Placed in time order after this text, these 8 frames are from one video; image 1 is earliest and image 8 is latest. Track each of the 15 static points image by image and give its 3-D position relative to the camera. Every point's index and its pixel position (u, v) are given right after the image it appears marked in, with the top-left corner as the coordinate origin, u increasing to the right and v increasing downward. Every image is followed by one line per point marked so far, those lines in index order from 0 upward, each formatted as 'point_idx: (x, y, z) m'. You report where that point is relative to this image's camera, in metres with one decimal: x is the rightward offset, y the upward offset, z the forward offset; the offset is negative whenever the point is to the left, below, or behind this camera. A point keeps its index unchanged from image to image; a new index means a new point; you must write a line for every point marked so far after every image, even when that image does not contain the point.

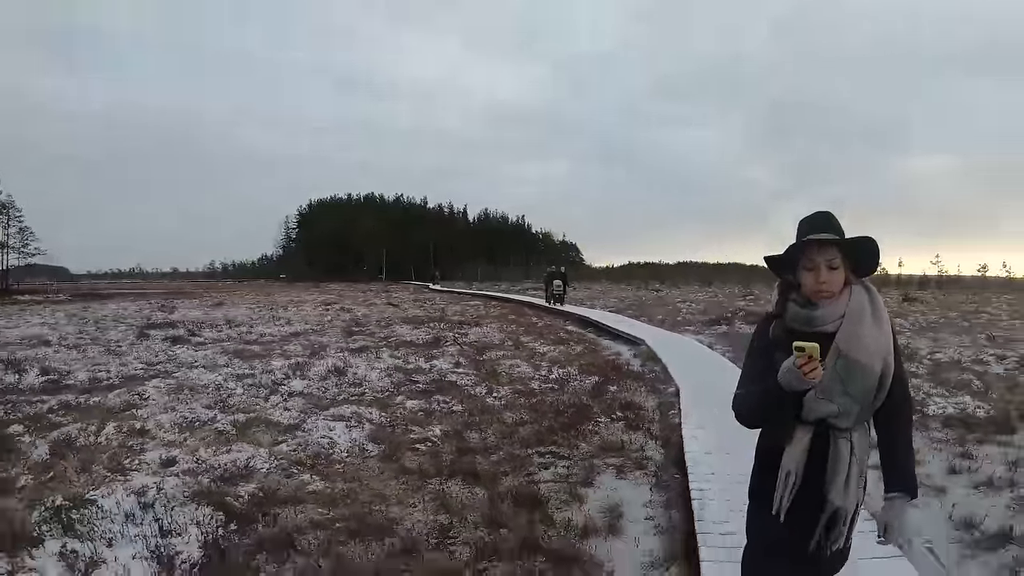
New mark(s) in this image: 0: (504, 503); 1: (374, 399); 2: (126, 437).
0: (-0.2, -1.5, +4.2) m
1: (-2.0, -1.4, +7.9) m
2: (-3.8, -1.6, +6.3) m
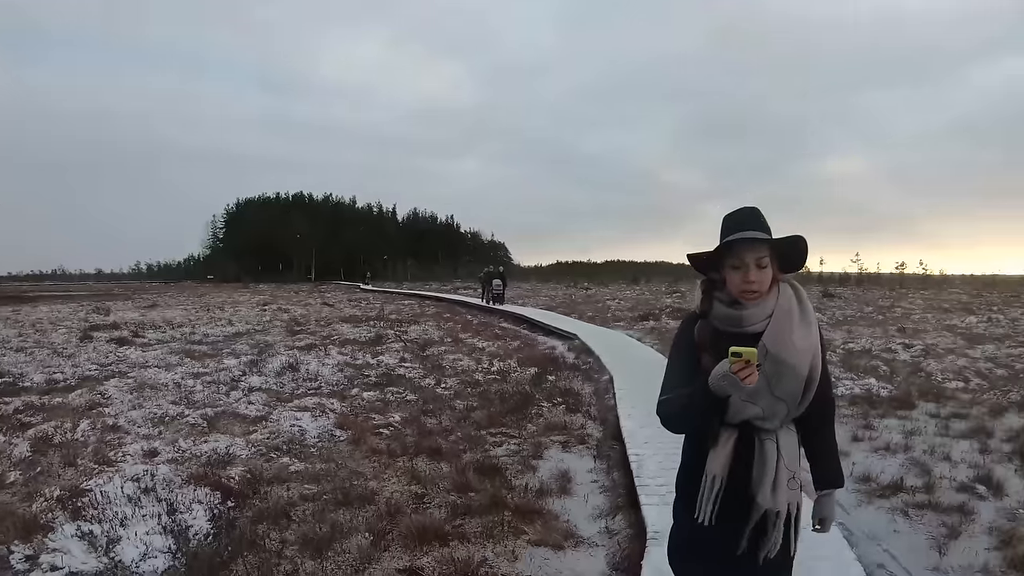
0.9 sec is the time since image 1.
0: (-0.4, -1.5, +4.8) m
1: (-2.6, -1.4, +8.3) m
2: (-4.3, -1.6, +6.5) m
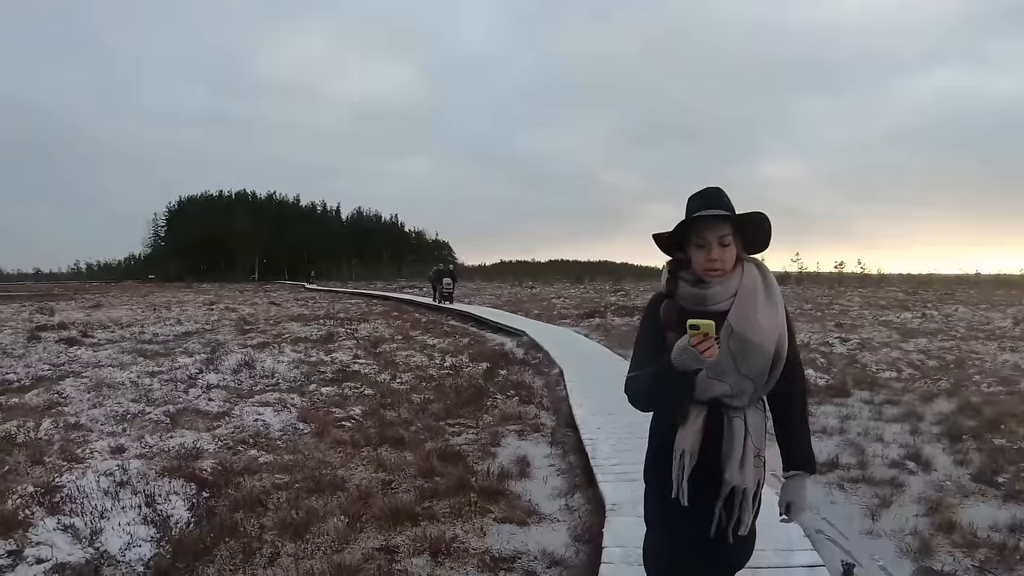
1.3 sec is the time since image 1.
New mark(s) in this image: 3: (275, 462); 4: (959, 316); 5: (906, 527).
0: (-0.7, -1.4, +5.0) m
1: (-3.2, -1.4, +8.3) m
2: (-4.7, -1.6, +6.5) m
3: (-2.0, -1.5, +5.1) m
4: (+15.0, -0.9, +20.0) m
5: (+2.7, -1.6, +4.0) m
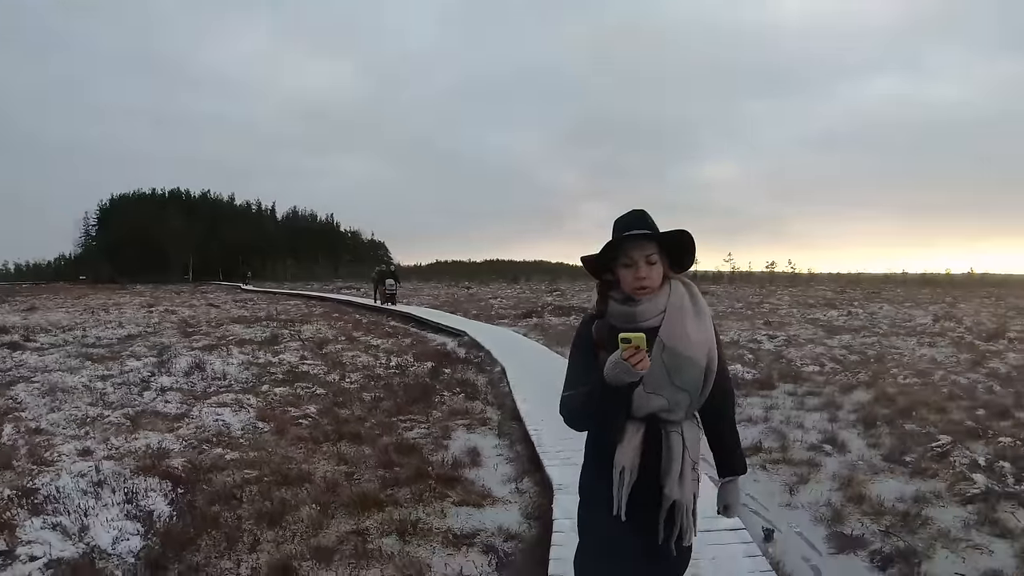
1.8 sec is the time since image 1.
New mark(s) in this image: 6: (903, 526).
0: (-1.1, -1.5, +5.3) m
1: (-3.8, -1.4, +8.4) m
2: (-5.2, -1.6, +6.4) m
3: (-2.4, -1.5, +5.3) m
4: (+13.4, -0.9, +21.5) m
5: (+2.4, -1.6, +4.5) m
6: (+2.7, -1.6, +4.0) m
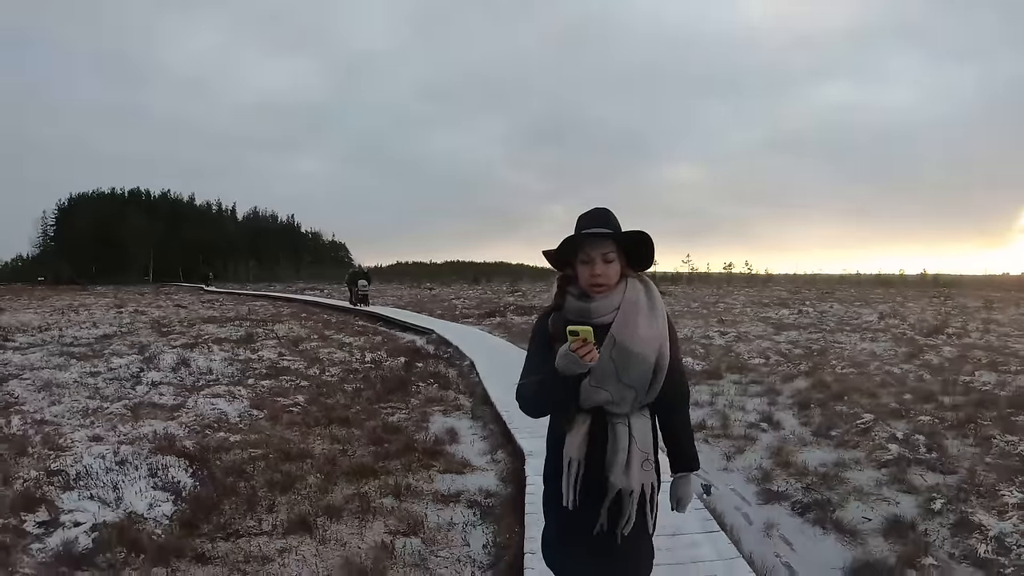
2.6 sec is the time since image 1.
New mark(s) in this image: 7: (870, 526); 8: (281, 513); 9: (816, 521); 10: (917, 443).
0: (-1.3, -1.4, +5.9) m
1: (-4.2, -1.4, +8.9) m
2: (-5.4, -1.6, +6.8) m
3: (-2.6, -1.5, +5.8) m
4: (+12.3, -0.9, +22.8) m
5: (+2.2, -1.6, +5.3) m
6: (+2.5, -1.6, +4.8) m
7: (+2.5, -1.6, +4.0) m
8: (-1.6, -1.6, +4.2) m
9: (+2.1, -1.6, +4.1) m
10: (+4.1, -1.6, +5.9) m
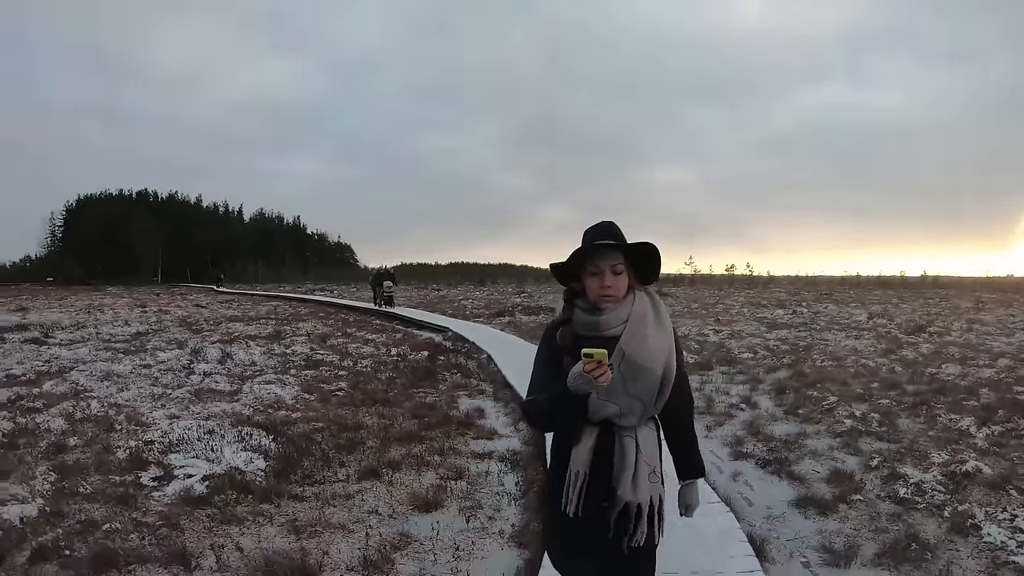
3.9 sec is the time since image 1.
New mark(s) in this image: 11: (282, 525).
0: (-1.1, -1.4, +7.0) m
1: (-4.0, -1.4, +9.9) m
2: (-5.3, -1.6, +7.9) m
3: (-2.4, -1.5, +6.9) m
4: (+12.5, -1.0, +23.9) m
5: (+2.4, -1.6, +6.4) m
6: (+2.7, -1.6, +5.9) m
7: (+2.6, -1.6, +5.1) m
8: (-1.4, -1.6, +5.2) m
9: (+2.3, -1.6, +5.2) m
10: (+4.3, -1.6, +7.0) m
11: (-1.7, -1.7, +4.3) m
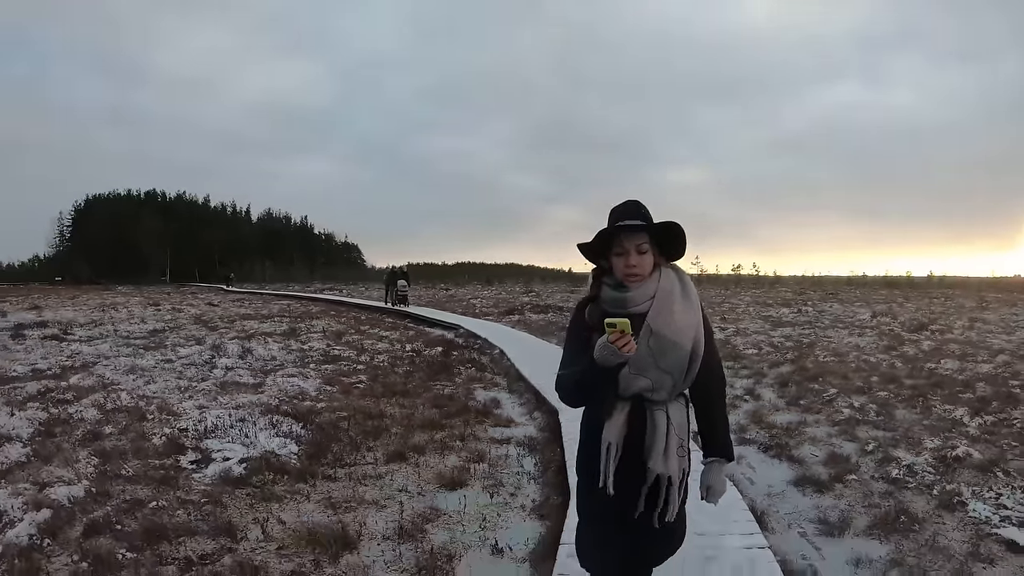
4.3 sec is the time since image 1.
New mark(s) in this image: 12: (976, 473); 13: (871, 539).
0: (-0.9, -1.4, +7.3) m
1: (-3.8, -1.3, +10.3) m
2: (-5.1, -1.5, +8.3) m
3: (-2.2, -1.4, +7.2) m
4: (+12.8, -0.9, +24.1) m
5: (+2.6, -1.5, +6.7) m
6: (+2.9, -1.5, +6.2) m
7: (+2.8, -1.6, +5.4) m
8: (-1.3, -1.5, +5.6) m
9: (+2.4, -1.6, +5.5) m
10: (+4.4, -1.5, +7.3) m
11: (-1.5, -1.7, +4.7) m
12: (+4.2, -1.7, +5.4) m
13: (+2.4, -1.7, +4.0) m
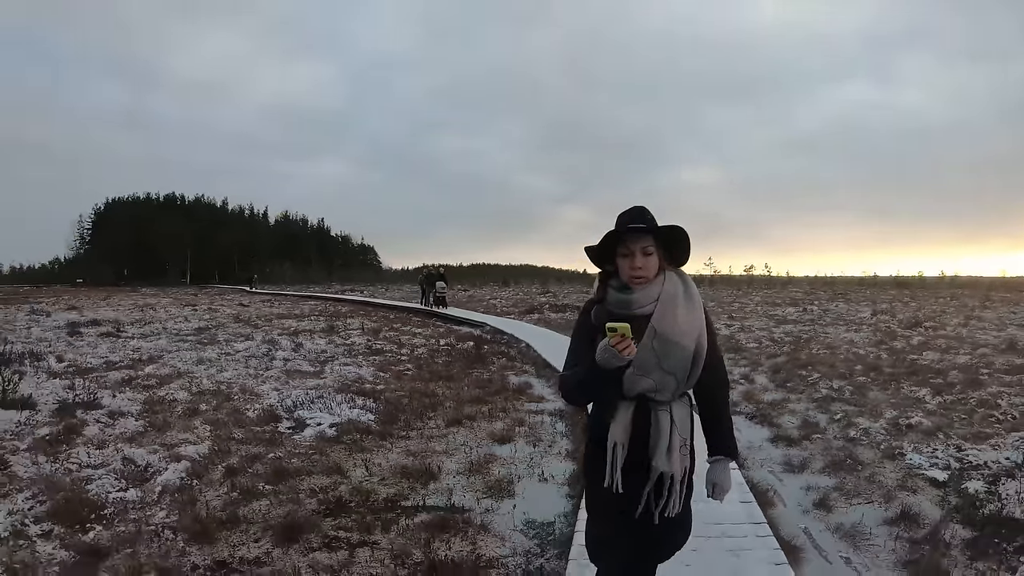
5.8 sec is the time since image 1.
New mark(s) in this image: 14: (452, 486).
0: (-0.5, -1.4, +8.7) m
1: (-3.3, -1.3, +11.7) m
2: (-4.6, -1.6, +9.7) m
3: (-1.8, -1.4, +8.6) m
4: (+13.5, -0.9, +25.3) m
5: (+3.0, -1.5, +8.0) m
6: (+3.3, -1.5, +7.5) m
7: (+3.2, -1.6, +6.7) m
8: (-0.9, -1.5, +7.0) m
9: (+2.8, -1.5, +6.8) m
10: (+4.9, -1.5, +8.6) m
11: (-1.1, -1.7, +6.0) m
12: (+4.6, -1.7, +6.7) m
13: (+2.8, -1.7, +5.3) m
14: (-0.5, -1.7, +5.1) m
